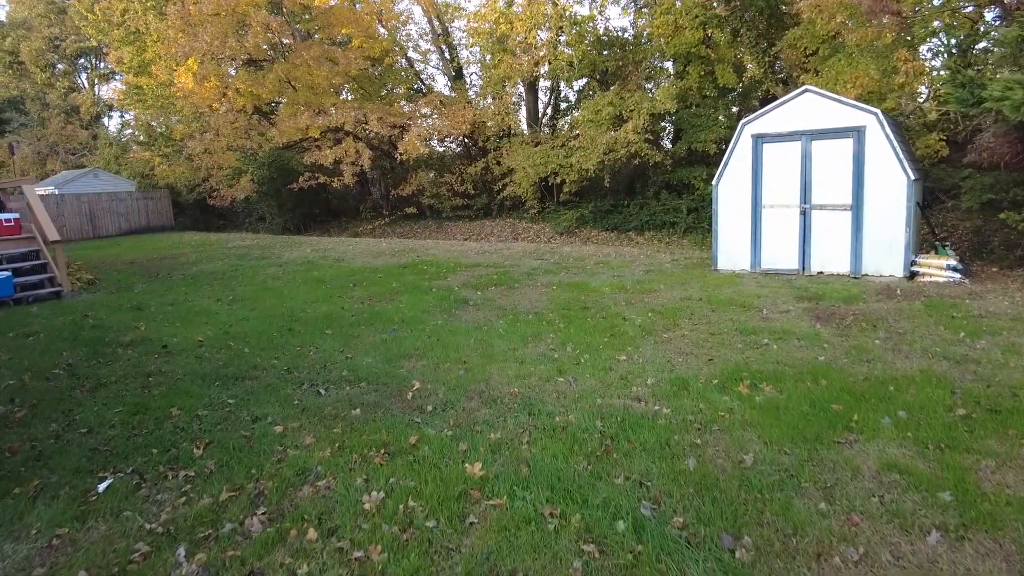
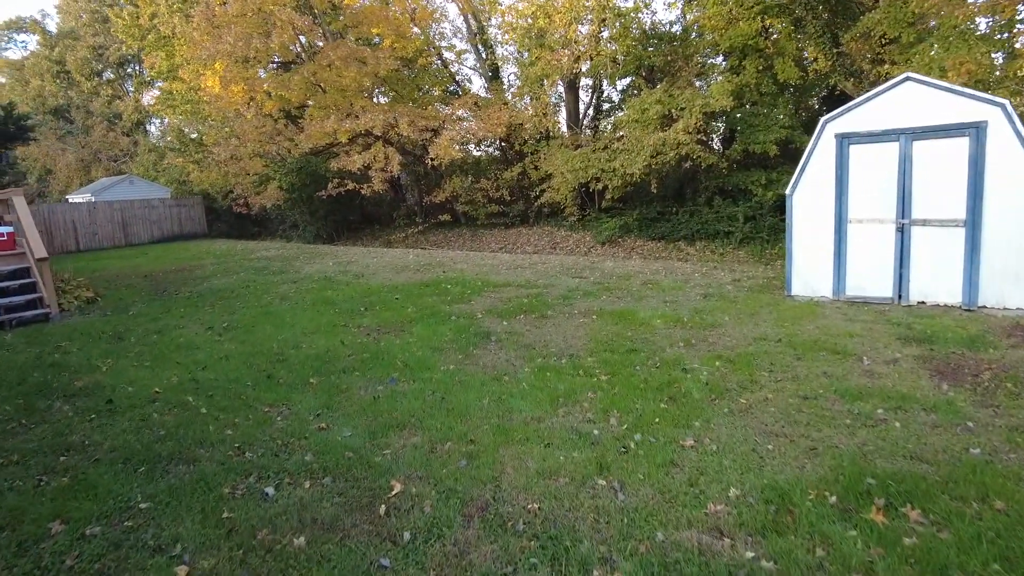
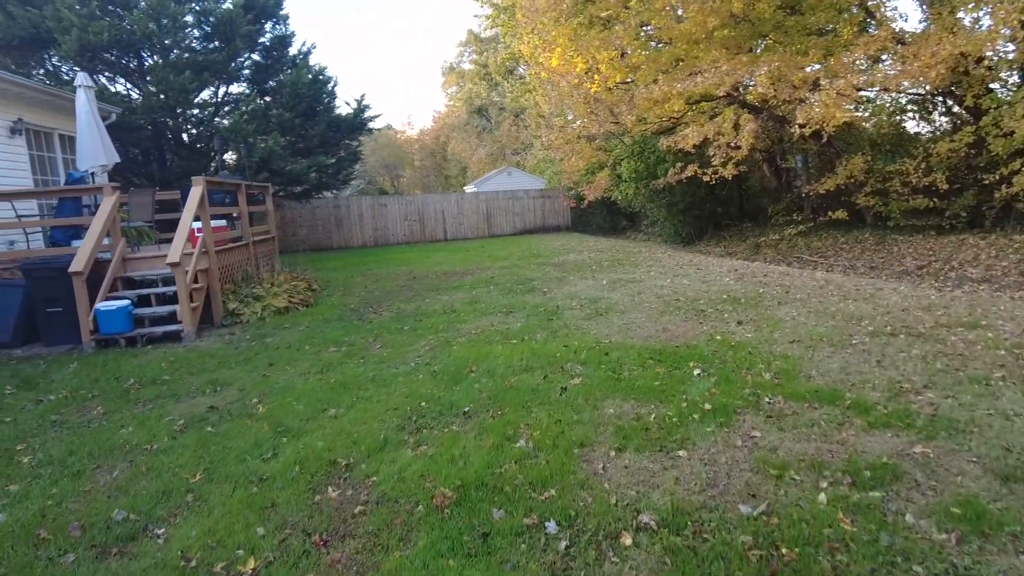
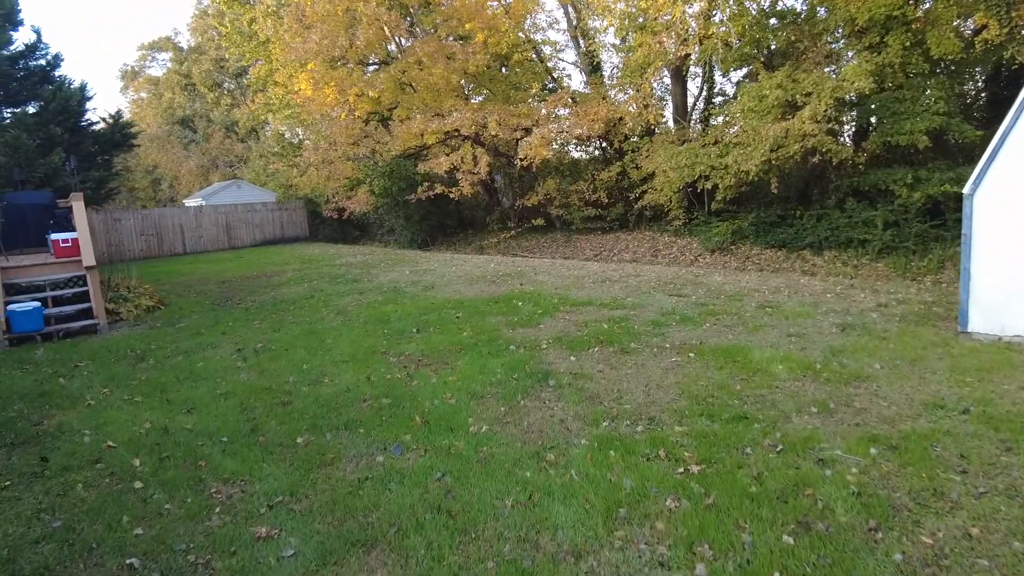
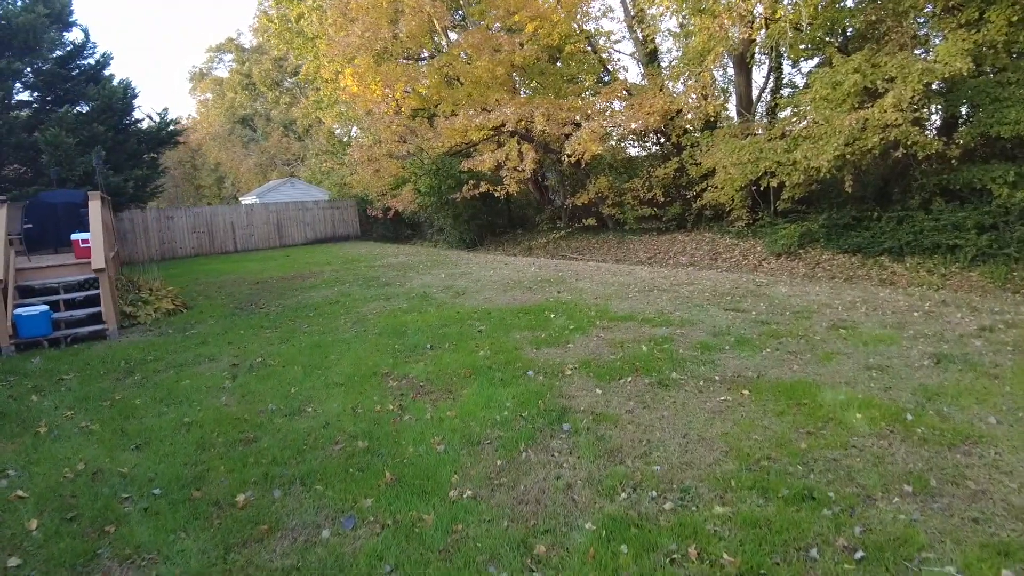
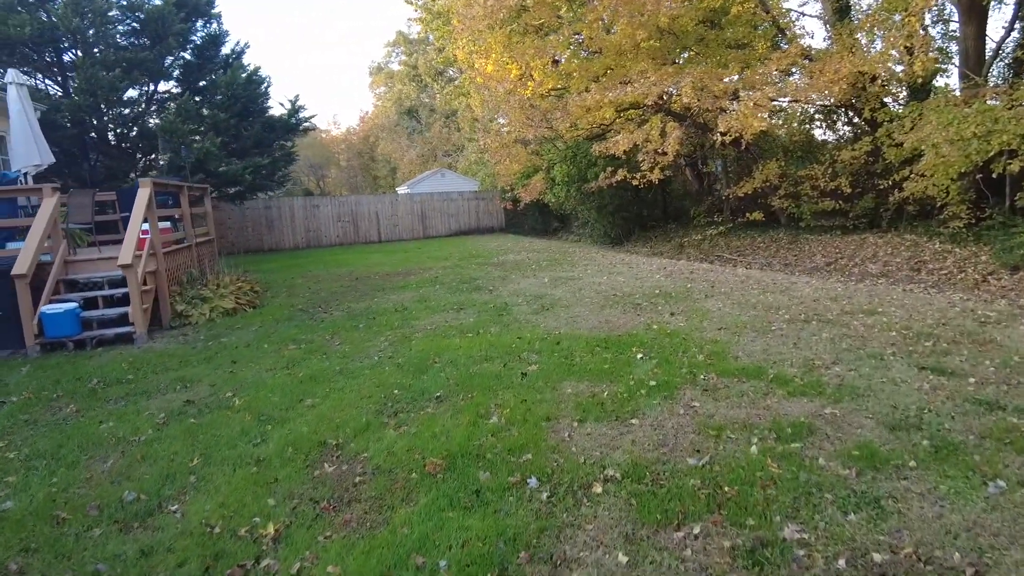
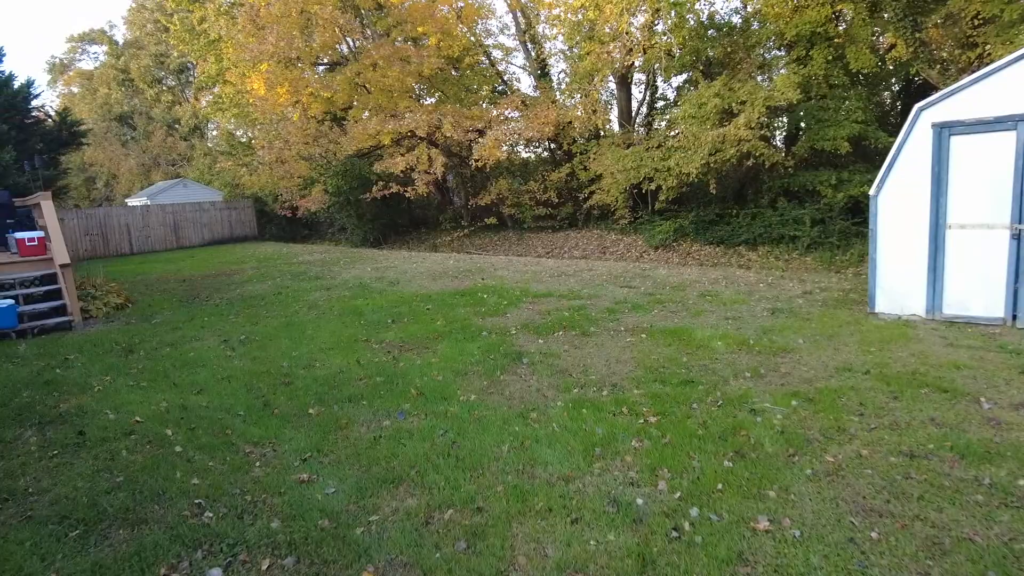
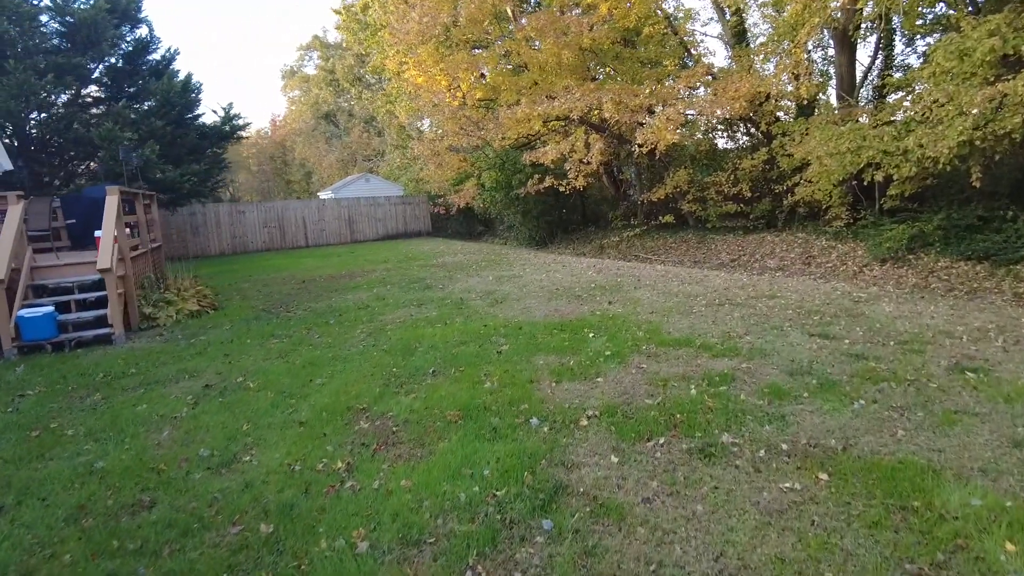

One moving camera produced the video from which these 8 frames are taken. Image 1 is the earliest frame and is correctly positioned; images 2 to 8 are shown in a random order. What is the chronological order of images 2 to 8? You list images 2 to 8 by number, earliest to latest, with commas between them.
2, 7, 4, 5, 8, 6, 3
